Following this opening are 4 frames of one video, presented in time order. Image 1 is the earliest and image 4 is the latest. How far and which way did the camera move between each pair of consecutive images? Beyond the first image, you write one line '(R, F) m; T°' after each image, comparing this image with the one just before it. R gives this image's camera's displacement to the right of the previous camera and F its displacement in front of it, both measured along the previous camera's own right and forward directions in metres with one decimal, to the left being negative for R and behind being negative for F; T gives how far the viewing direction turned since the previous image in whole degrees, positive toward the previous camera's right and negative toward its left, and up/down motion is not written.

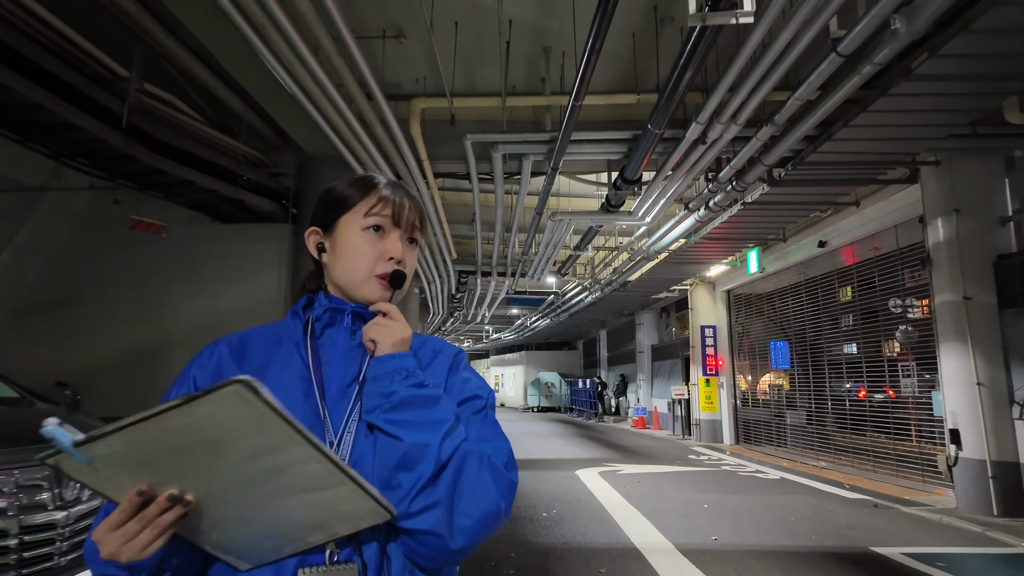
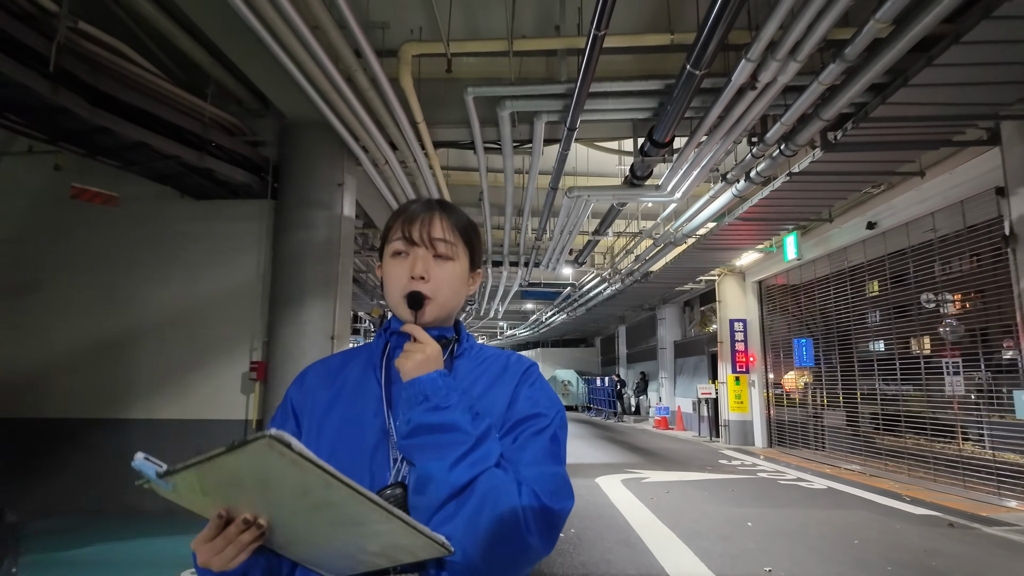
(0.0, +0.7) m; -2°
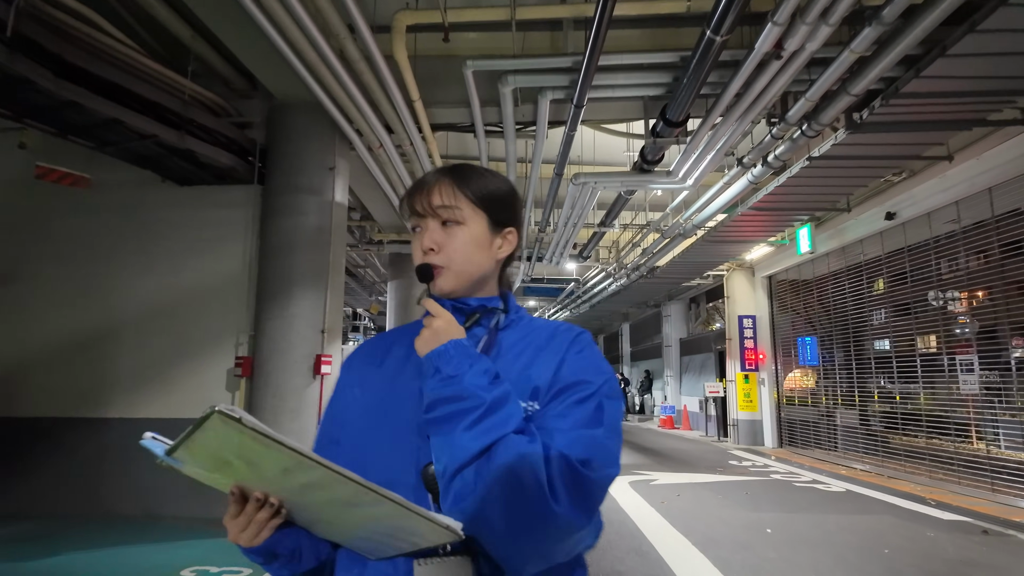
(0.0, +0.3) m; 0°
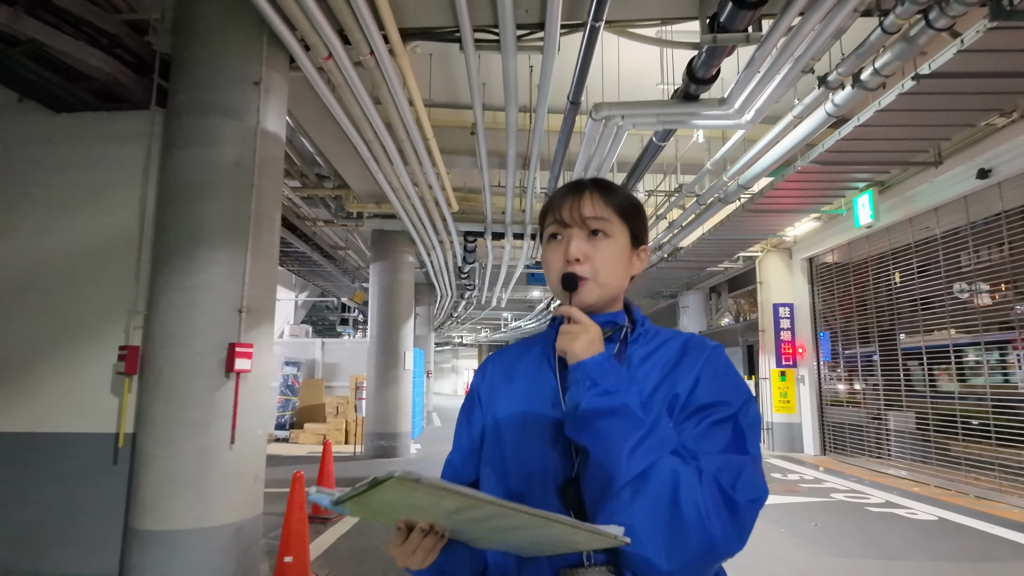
(0.0, +1.3) m; 0°
